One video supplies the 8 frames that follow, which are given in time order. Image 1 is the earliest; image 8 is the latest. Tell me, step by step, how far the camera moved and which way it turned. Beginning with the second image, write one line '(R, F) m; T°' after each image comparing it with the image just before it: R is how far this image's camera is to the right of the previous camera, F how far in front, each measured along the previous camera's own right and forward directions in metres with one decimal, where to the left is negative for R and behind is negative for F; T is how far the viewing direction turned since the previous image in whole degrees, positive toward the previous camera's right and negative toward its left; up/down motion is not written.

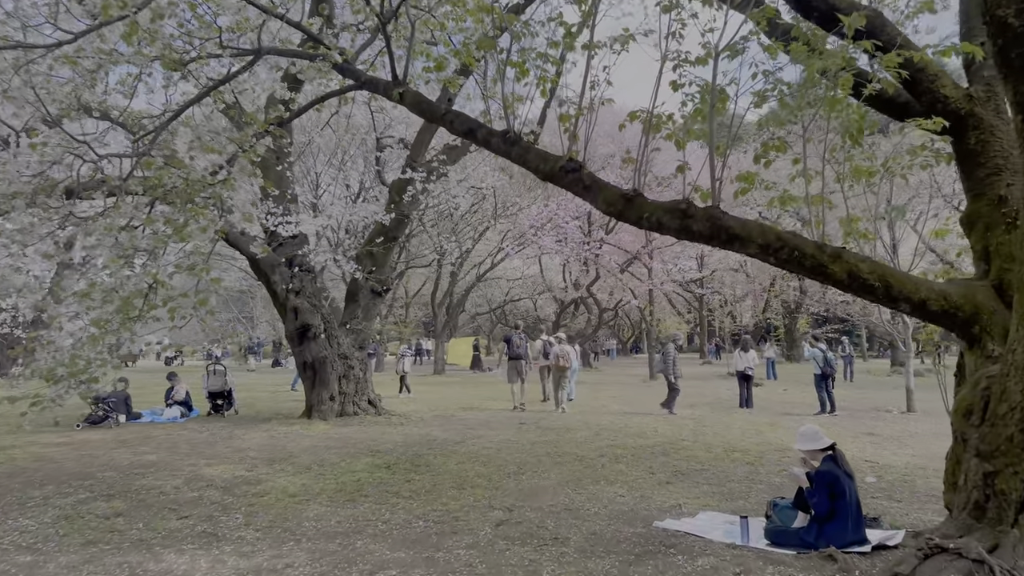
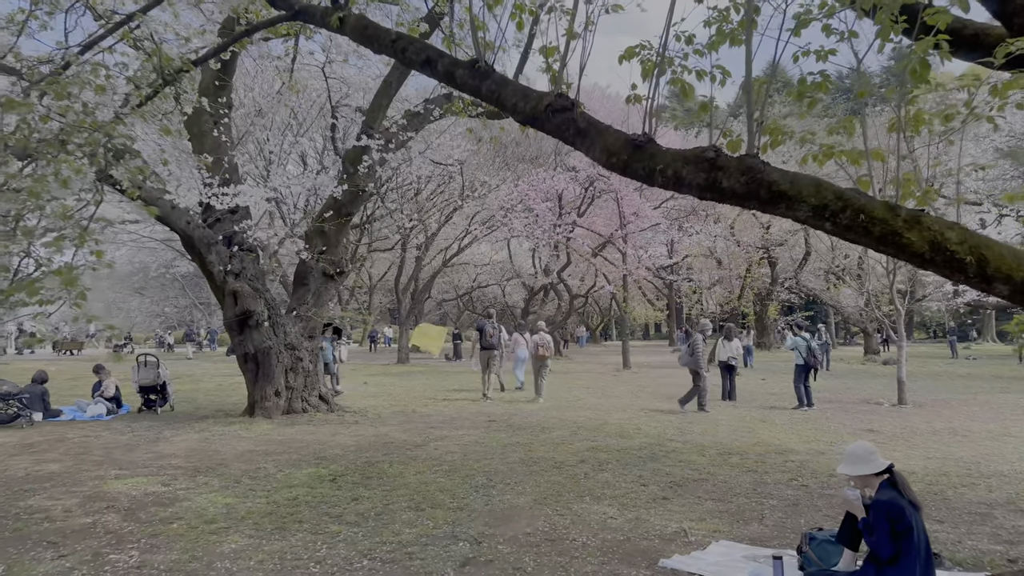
(0.0, +1.0) m; +3°
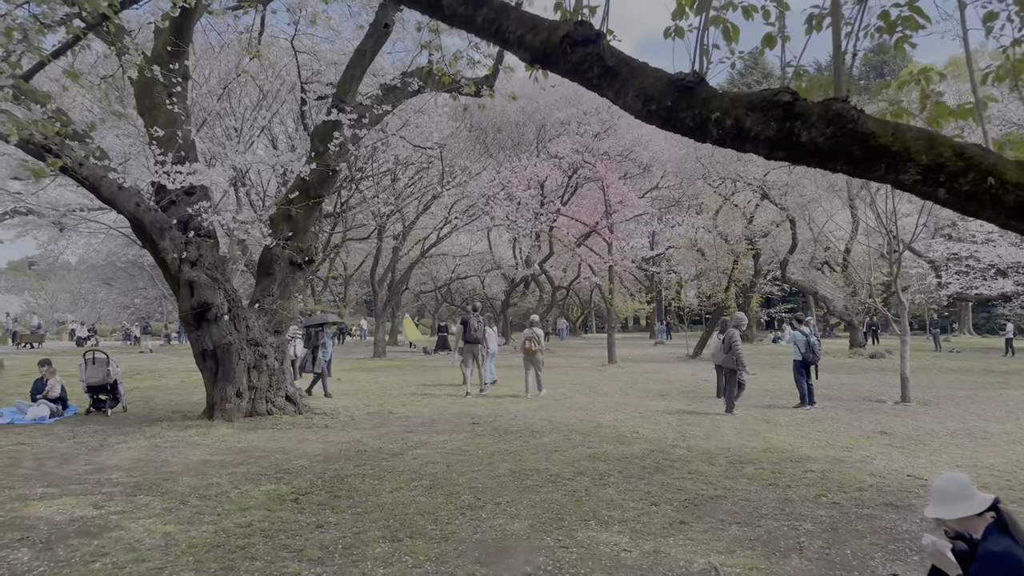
(-0.1, +0.7) m; +2°
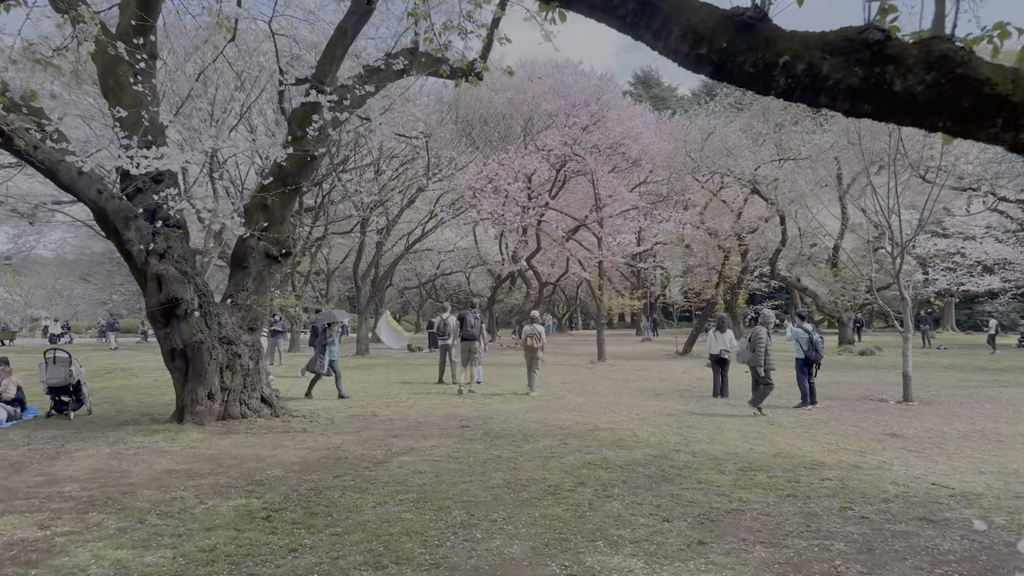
(-0.1, +0.5) m; +1°
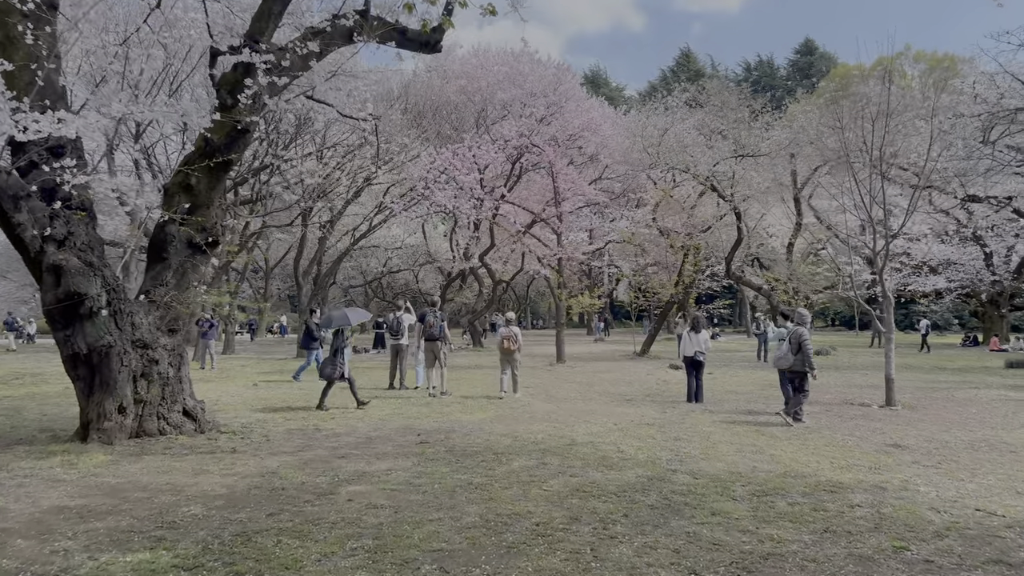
(-0.2, +0.9) m; +4°
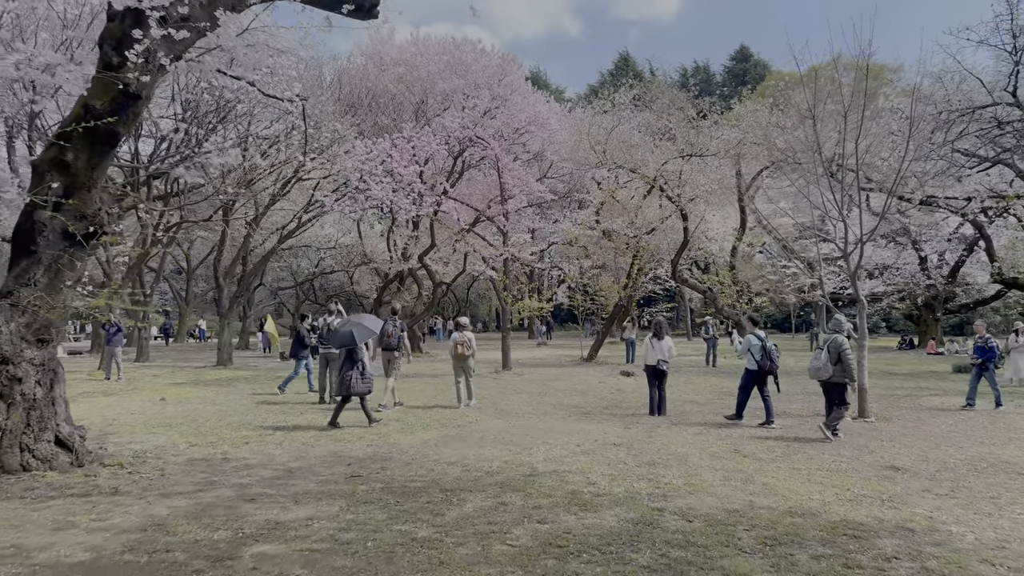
(-0.1, +1.0) m; +5°
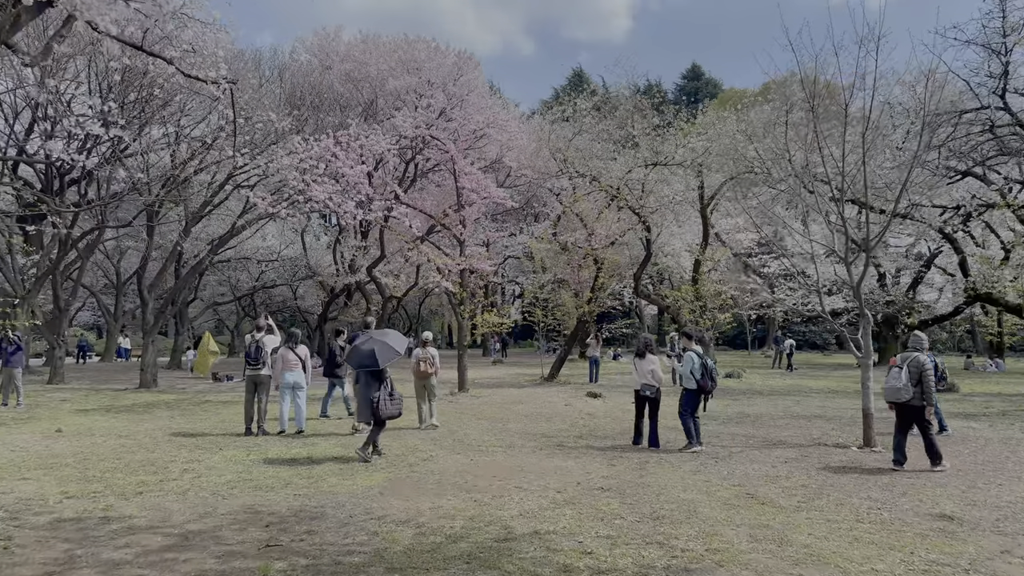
(-0.1, +1.2) m; +4°
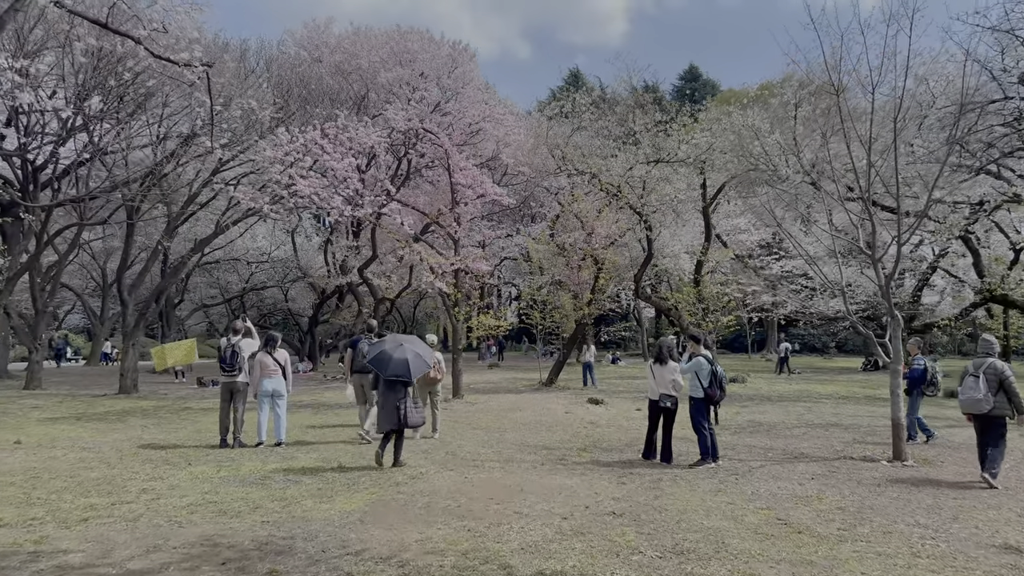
(0.0, +0.7) m; 0°
